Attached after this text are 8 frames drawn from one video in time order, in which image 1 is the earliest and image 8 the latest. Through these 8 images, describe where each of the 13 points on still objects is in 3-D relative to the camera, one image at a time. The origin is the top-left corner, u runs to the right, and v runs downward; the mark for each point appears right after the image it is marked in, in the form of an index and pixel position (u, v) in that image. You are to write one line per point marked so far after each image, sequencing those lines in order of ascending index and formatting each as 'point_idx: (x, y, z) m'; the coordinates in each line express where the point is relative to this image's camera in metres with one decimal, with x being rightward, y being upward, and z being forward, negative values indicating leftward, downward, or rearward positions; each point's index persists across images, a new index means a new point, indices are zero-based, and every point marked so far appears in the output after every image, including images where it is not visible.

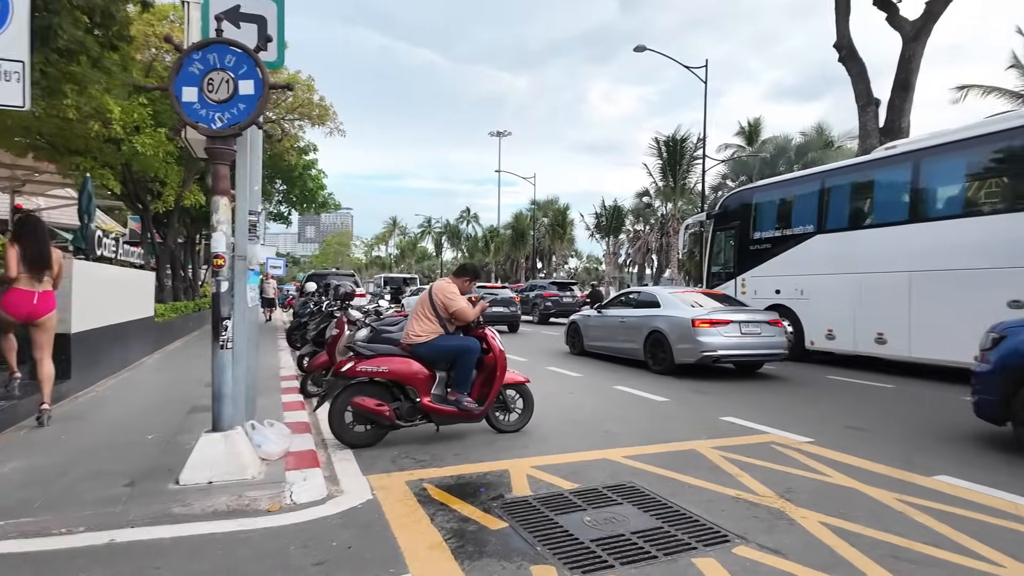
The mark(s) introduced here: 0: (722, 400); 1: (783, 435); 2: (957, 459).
0: (+3.2, -1.7, +9.1) m
1: (+3.0, -1.6, +6.6) m
2: (+4.2, -1.6, +5.7) m
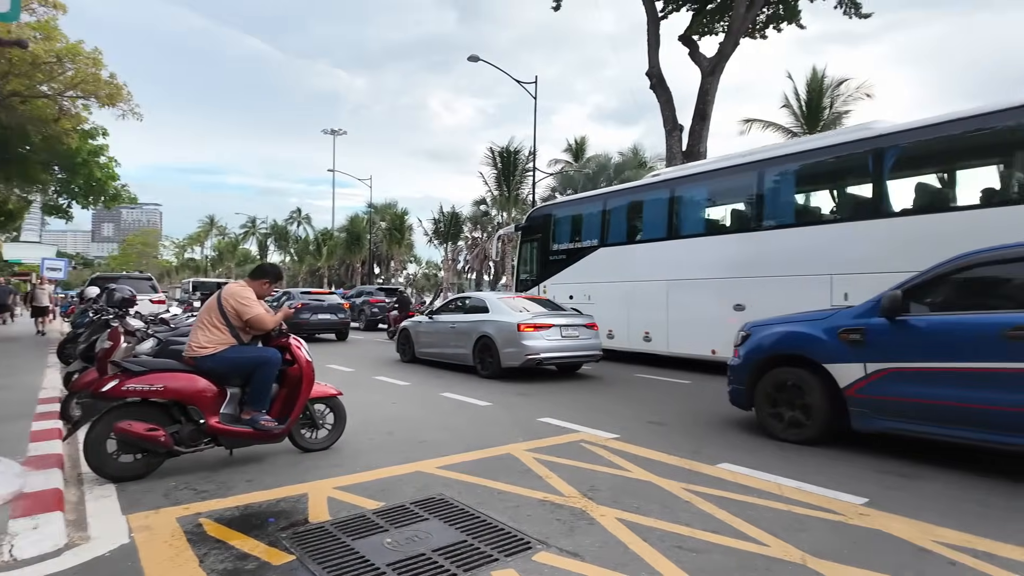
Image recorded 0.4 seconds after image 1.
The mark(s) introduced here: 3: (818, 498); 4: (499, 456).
0: (+0.5, -1.8, +9.3) m
1: (+0.9, -1.7, +6.9) m
2: (+2.4, -1.7, +6.3) m
3: (+2.4, -1.7, +4.7) m
4: (-0.1, -1.6, +5.8) m
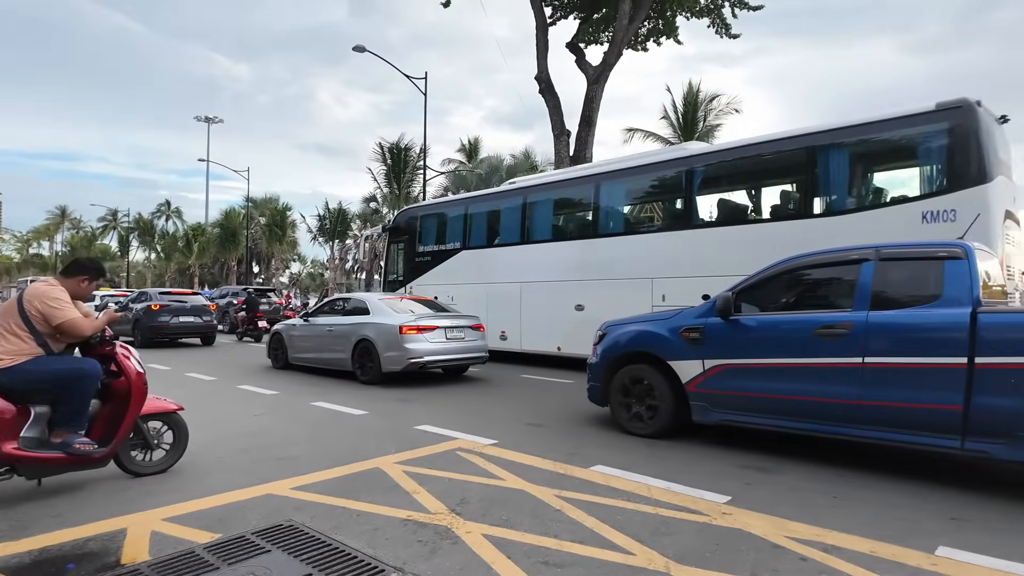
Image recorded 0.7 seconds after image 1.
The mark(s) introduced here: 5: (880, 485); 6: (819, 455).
0: (-1.4, -1.8, +8.9) m
1: (-0.5, -1.7, +6.7) m
2: (+1.0, -1.7, +6.3) m
3: (+1.4, -1.7, +4.7) m
4: (-1.3, -1.7, +5.4) m
5: (+3.1, -1.7, +5.1) m
6: (+3.1, -1.7, +6.1) m
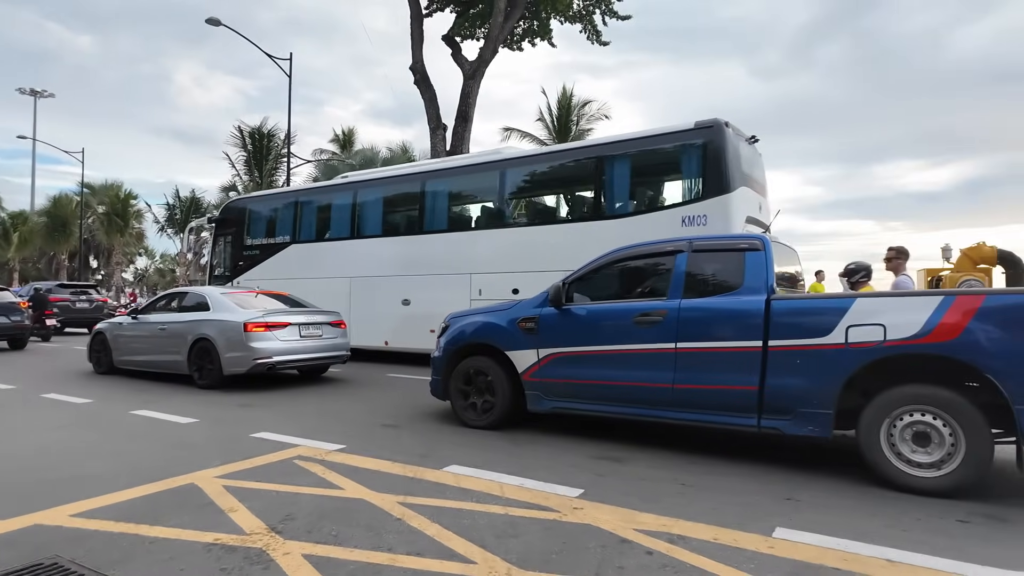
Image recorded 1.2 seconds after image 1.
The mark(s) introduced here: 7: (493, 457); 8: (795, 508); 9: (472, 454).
0: (-3.3, -1.7, +8.0) m
1: (-2.0, -1.6, +6.0) m
2: (-0.4, -1.6, +6.0) m
3: (+0.2, -1.6, +4.5) m
4: (-2.6, -1.5, +4.6) m
5: (+1.9, -1.6, +5.2) m
6: (+1.6, -1.6, +6.1) m
7: (-0.2, -1.6, +5.5) m
8: (+2.0, -1.6, +4.3) m
9: (-0.4, -1.6, +5.7) m
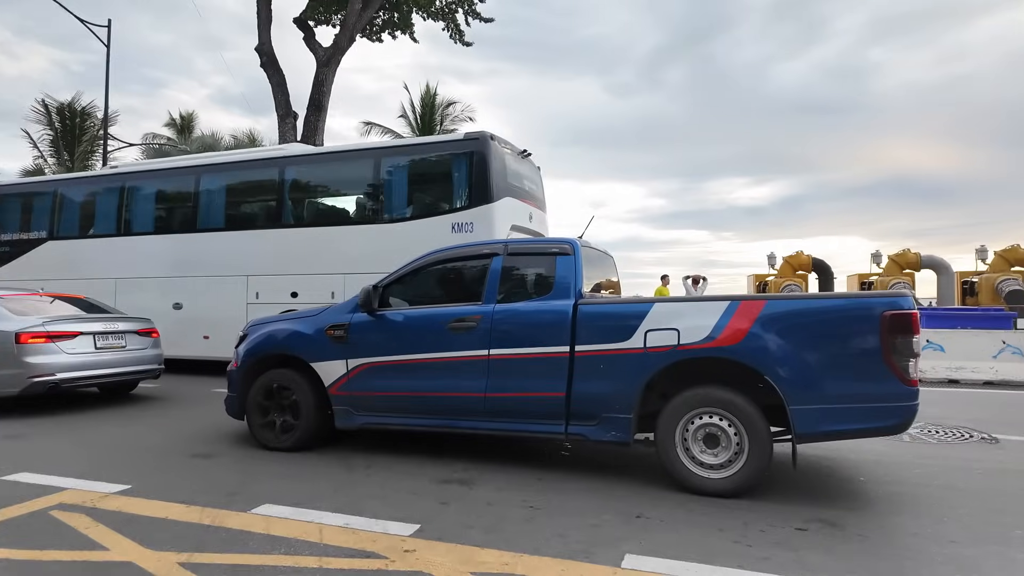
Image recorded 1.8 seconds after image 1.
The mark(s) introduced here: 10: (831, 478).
0: (-5.2, -1.7, +6.5) m
1: (-3.4, -1.6, +4.8) m
2: (-1.9, -1.6, +5.1) m
3: (-1.0, -1.6, +3.8) m
4: (-3.7, -1.6, +3.3) m
5: (+0.5, -1.6, +4.9) m
6: (+0.1, -1.6, +5.7) m
7: (-1.5, -1.6, +4.8) m
8: (+0.9, -1.6, +4.0) m
9: (-1.8, -1.6, +4.8) m
10: (+2.8, -1.7, +5.3) m
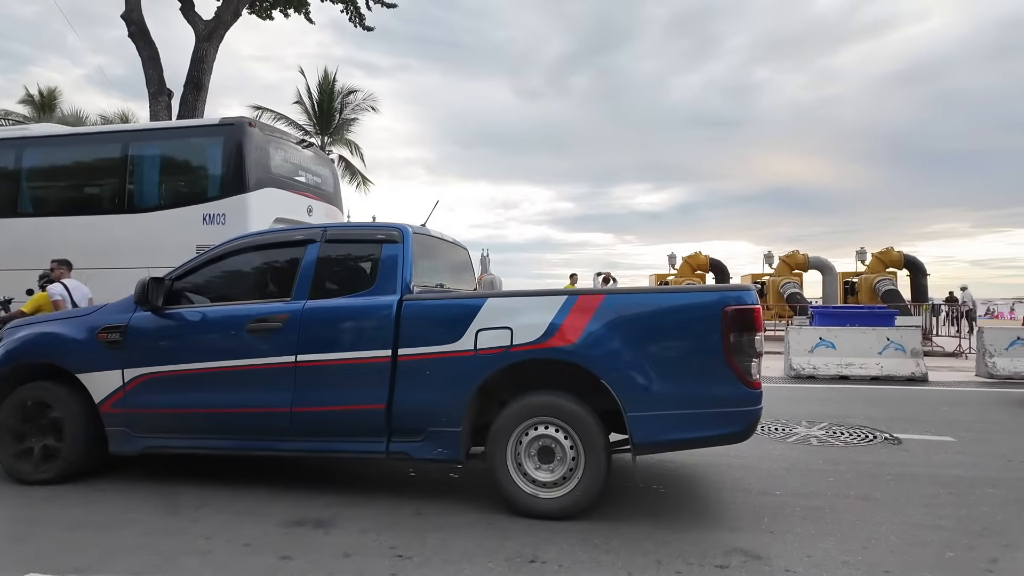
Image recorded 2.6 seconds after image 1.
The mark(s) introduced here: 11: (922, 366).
0: (-6.2, -1.6, +4.8) m
1: (-4.3, -1.6, +3.4) m
2: (-2.8, -1.5, +3.9) m
3: (-1.7, -1.5, +2.7) m
4: (-4.3, -1.5, +1.8) m
5: (-0.3, -1.6, +4.0) m
6: (-0.9, -1.6, +4.8) m
7: (-2.4, -1.6, +3.6) m
8: (+0.1, -1.6, +3.2) m
9: (-2.6, -1.6, +3.6) m
10: (+1.9, -1.6, +4.8) m
11: (+8.5, -1.6, +12.4) m
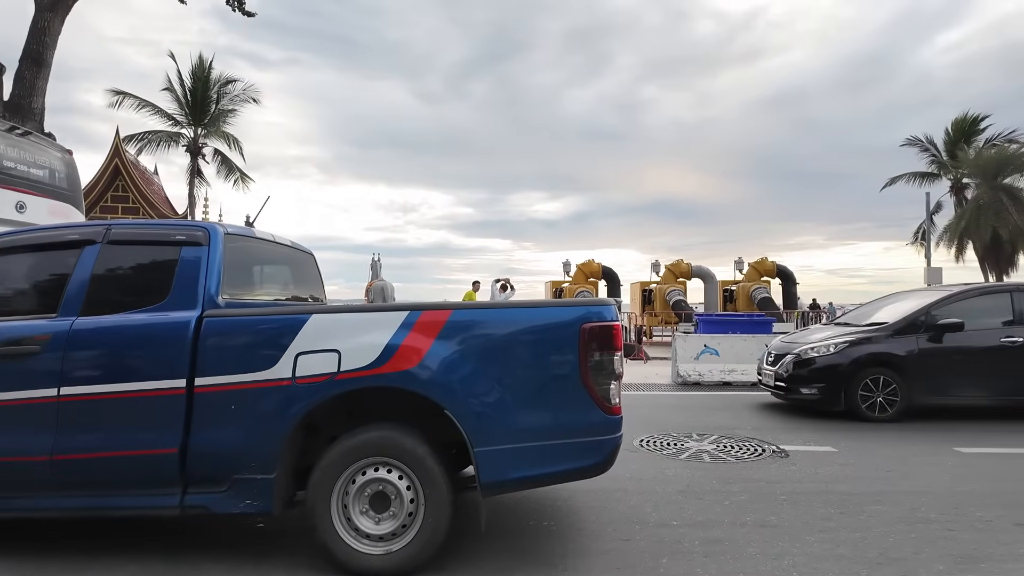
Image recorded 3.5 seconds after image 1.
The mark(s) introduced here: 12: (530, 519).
0: (-7.0, -1.7, +3.0) m
1: (-4.8, -1.6, +1.9) m
2: (-3.5, -1.6, +2.7) m
3: (-2.2, -1.6, +1.8) m
4: (-4.6, -1.5, +0.4) m
5: (-1.1, -1.6, +3.2) m
6: (-1.8, -1.6, +3.9) m
7: (-3.0, -1.6, +2.5) m
8: (-0.5, -1.6, +2.5) m
9: (-3.3, -1.6, +2.5) m
10: (+0.9, -1.7, +4.4) m
11: (+6.2, -1.8, +13.0) m
12: (+0.1, -1.7, +4.3) m
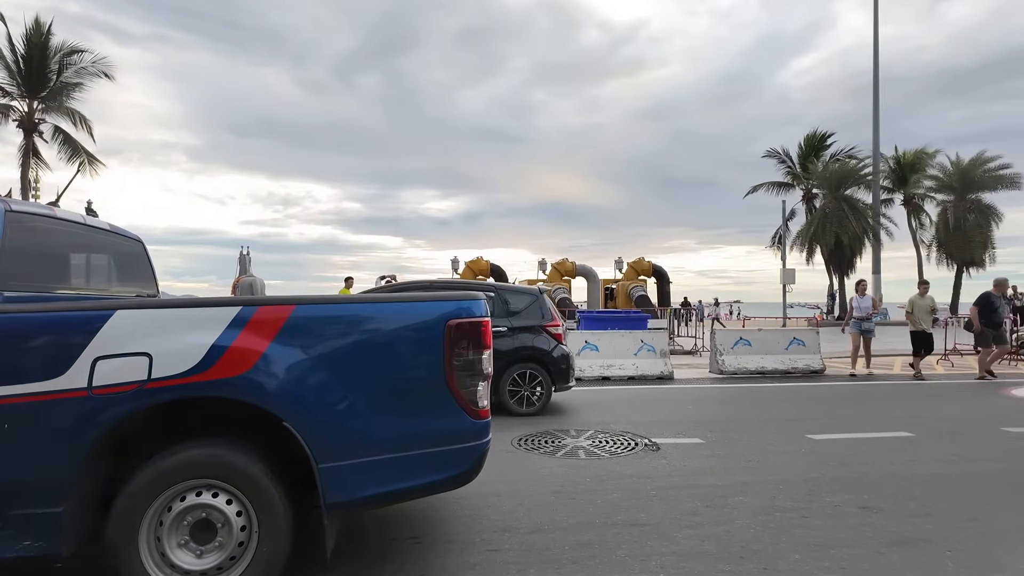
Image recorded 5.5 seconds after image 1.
0: (-7.6, -1.6, +1.3) m
1: (-5.3, -1.6, +0.7) m
2: (-4.1, -1.6, +1.7) m
3: (-2.6, -1.6, +1.0) m
4: (-4.8, -1.5, -0.8) m
5: (-1.8, -1.6, +2.6) m
6: (-2.6, -1.6, +3.2) m
7: (-3.6, -1.6, +1.6) m
8: (-1.1, -1.6, +2.1) m
9: (-3.8, -1.6, +1.5) m
10: (0.0, -1.7, +4.1) m
11: (+3.6, -1.8, +13.6) m
12: (-0.8, -1.6, +4.0) m
